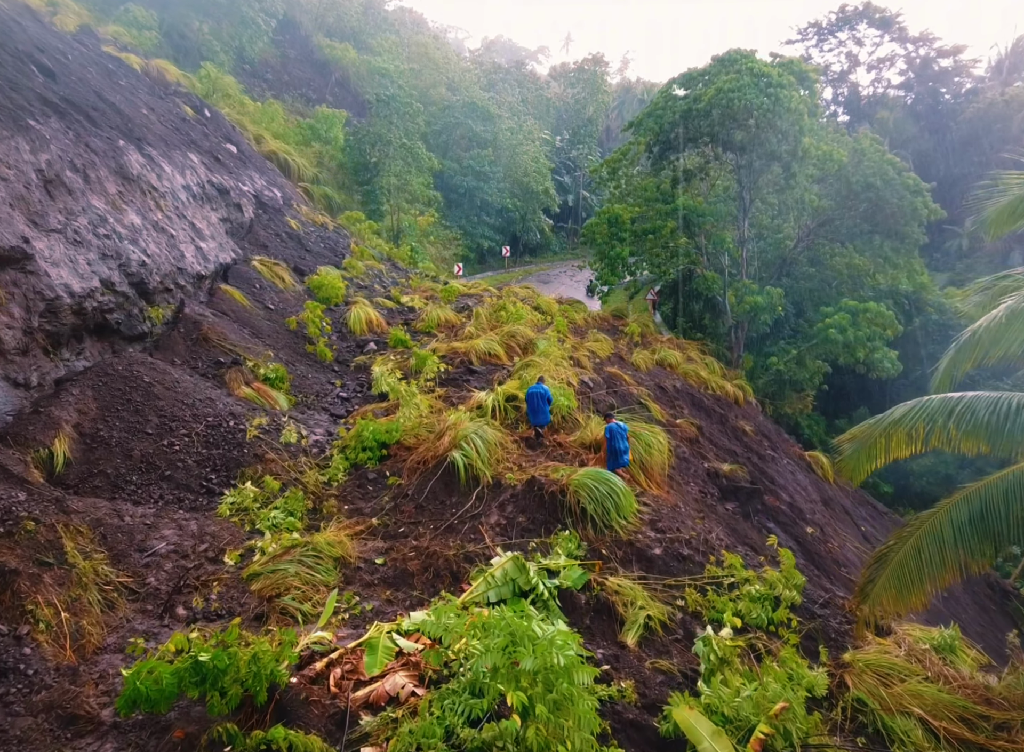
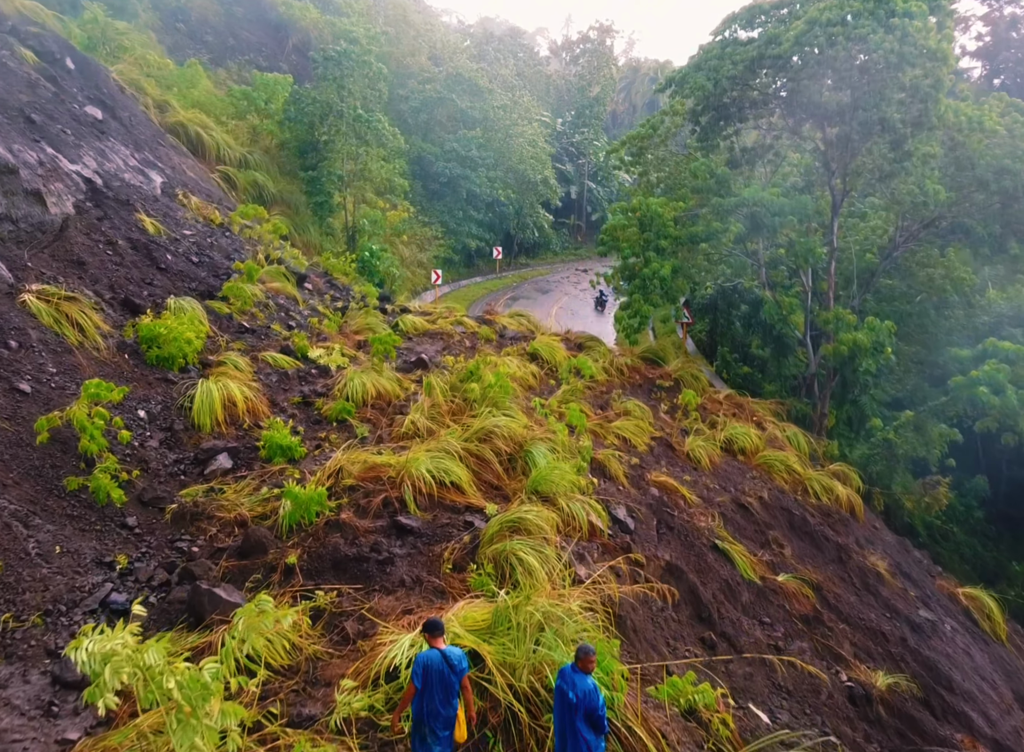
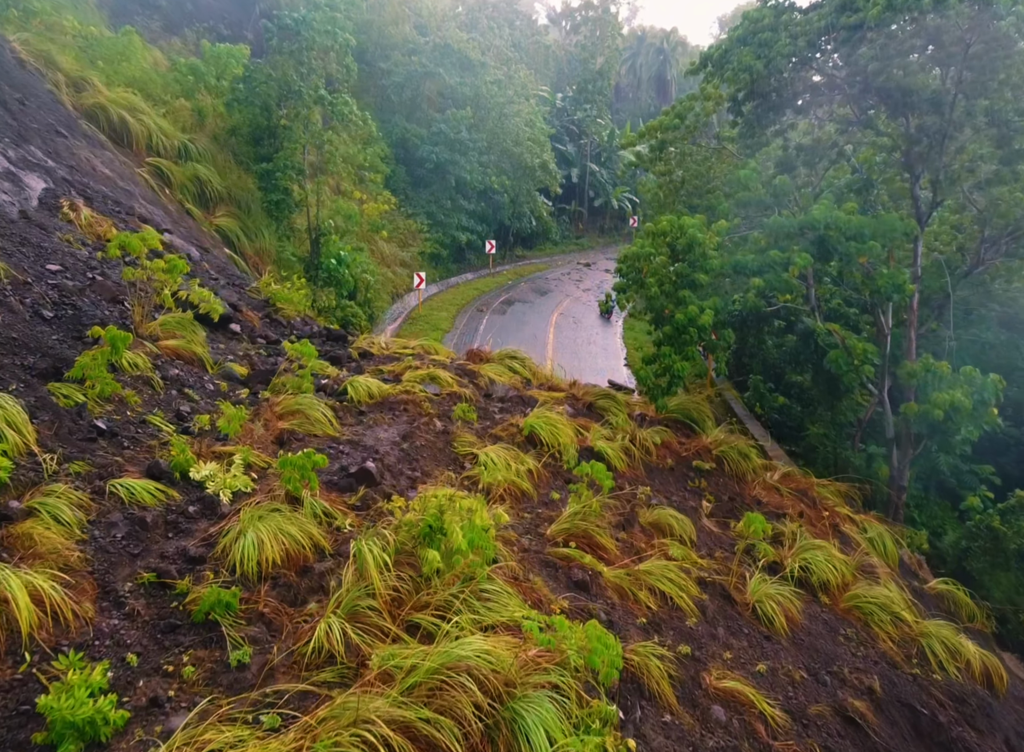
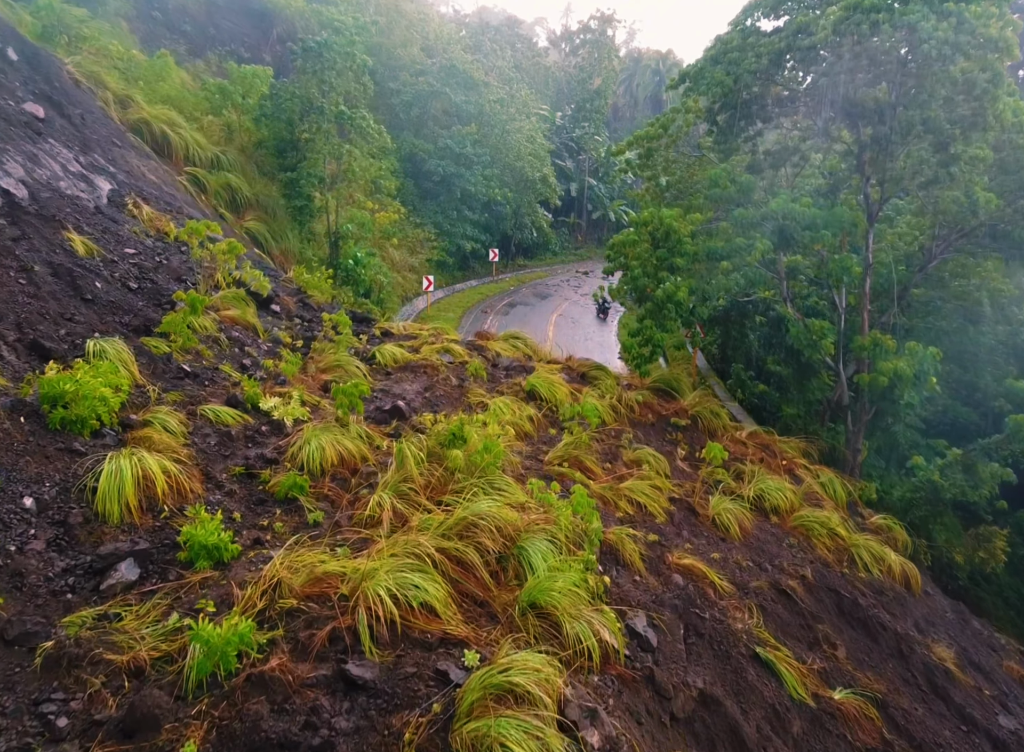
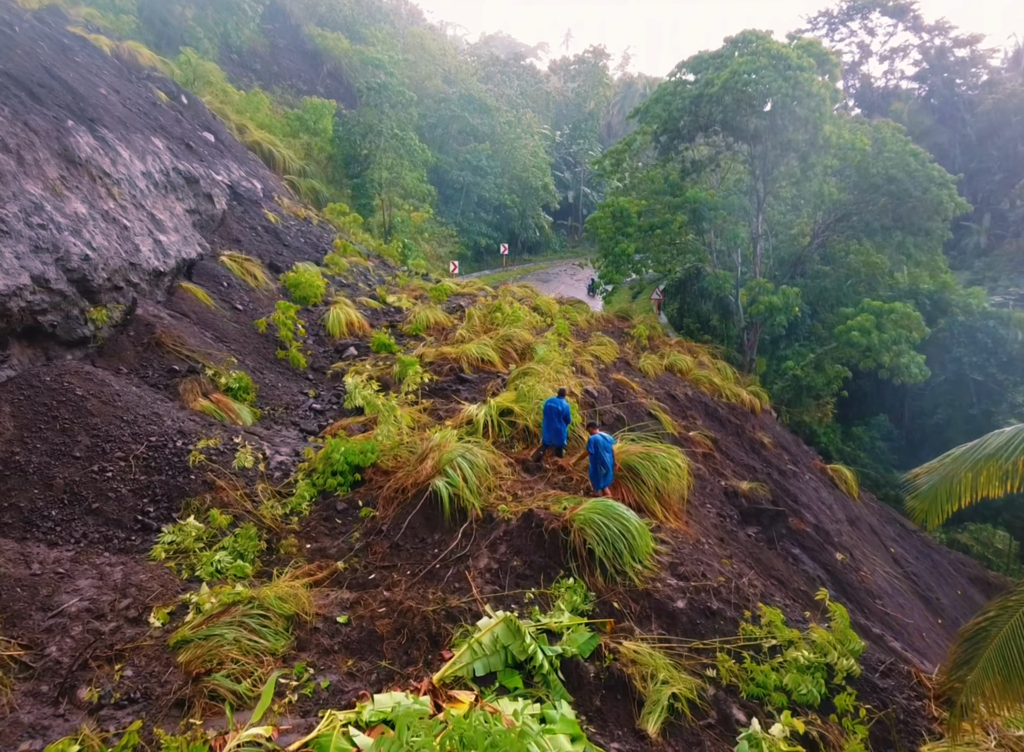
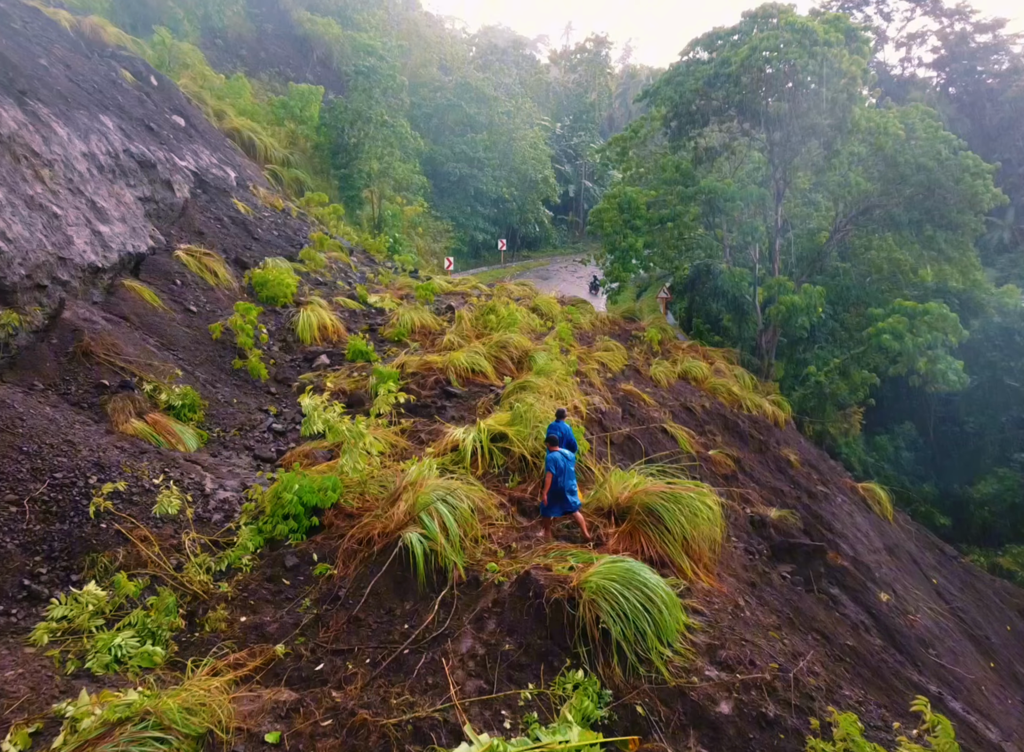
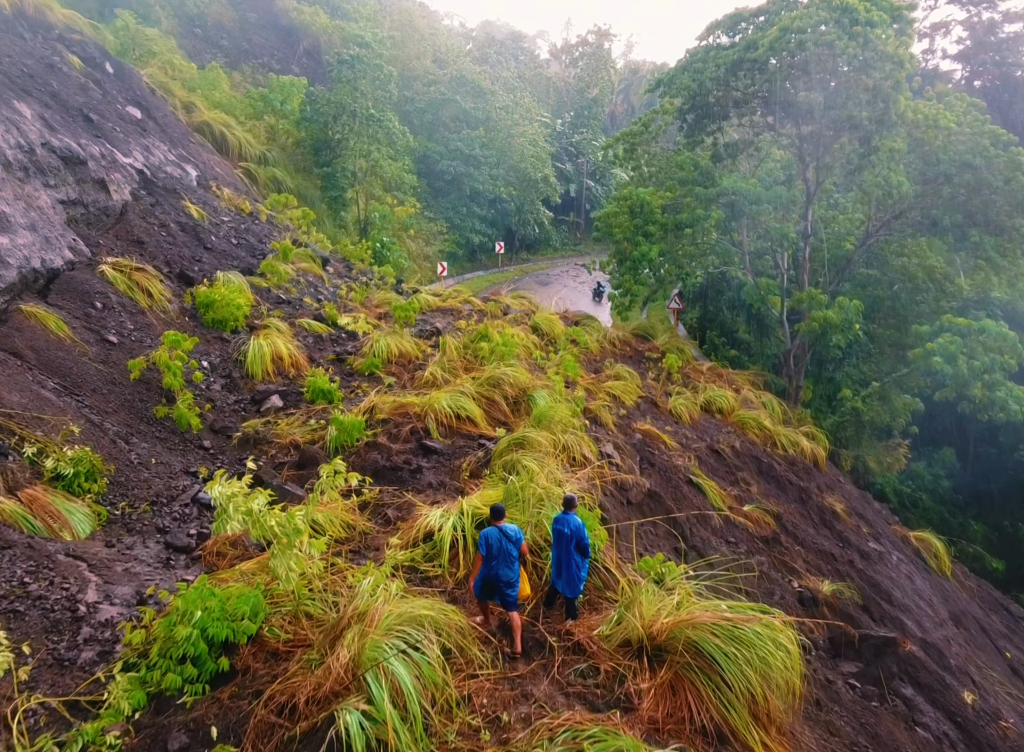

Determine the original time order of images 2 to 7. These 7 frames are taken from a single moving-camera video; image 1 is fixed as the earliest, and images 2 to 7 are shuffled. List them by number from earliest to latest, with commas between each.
5, 6, 7, 2, 4, 3
